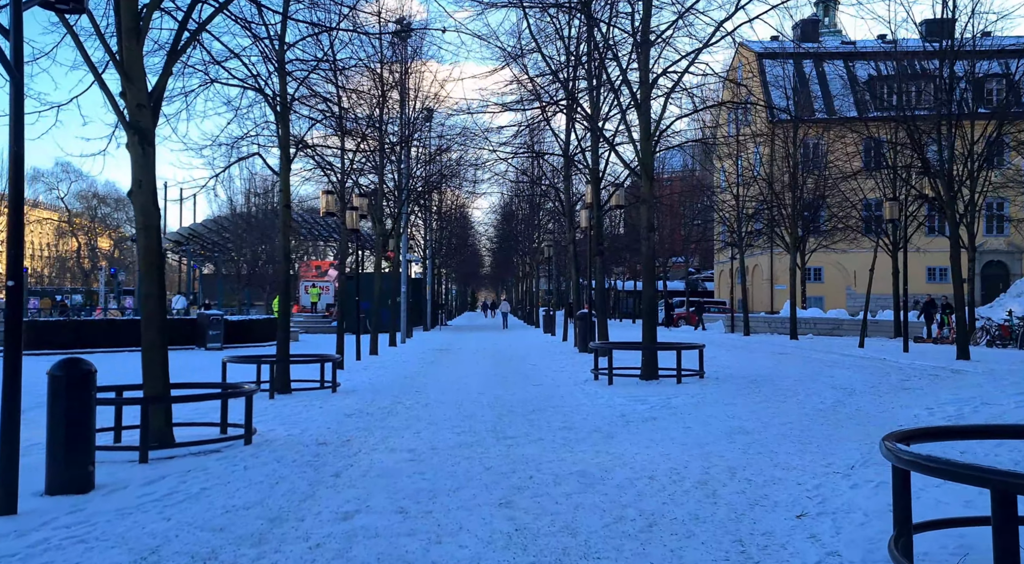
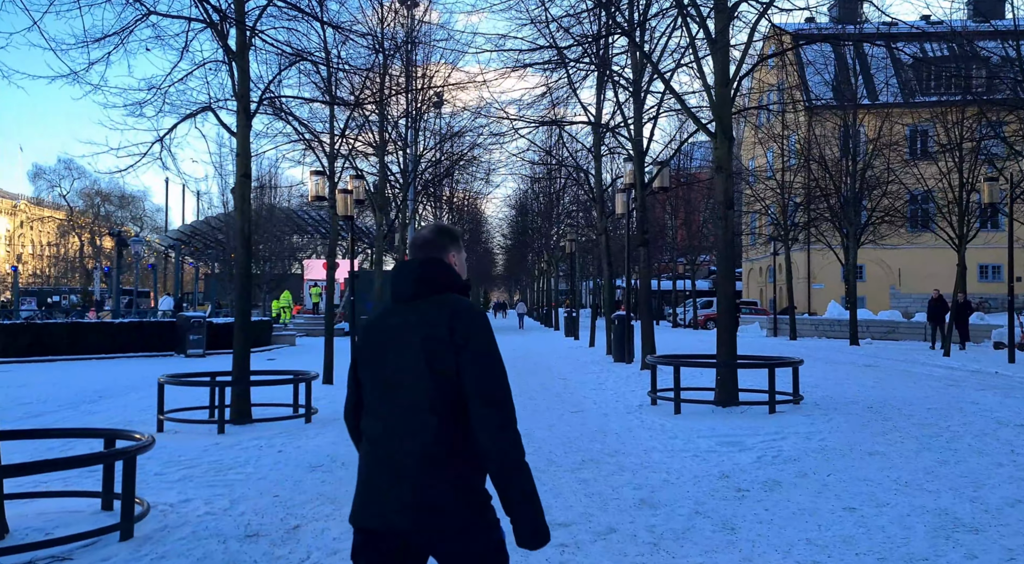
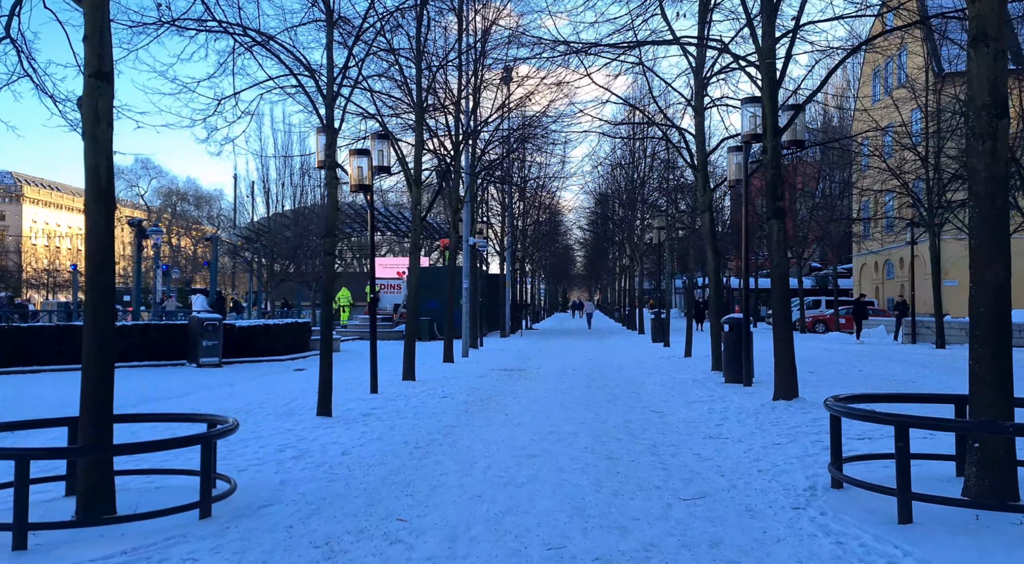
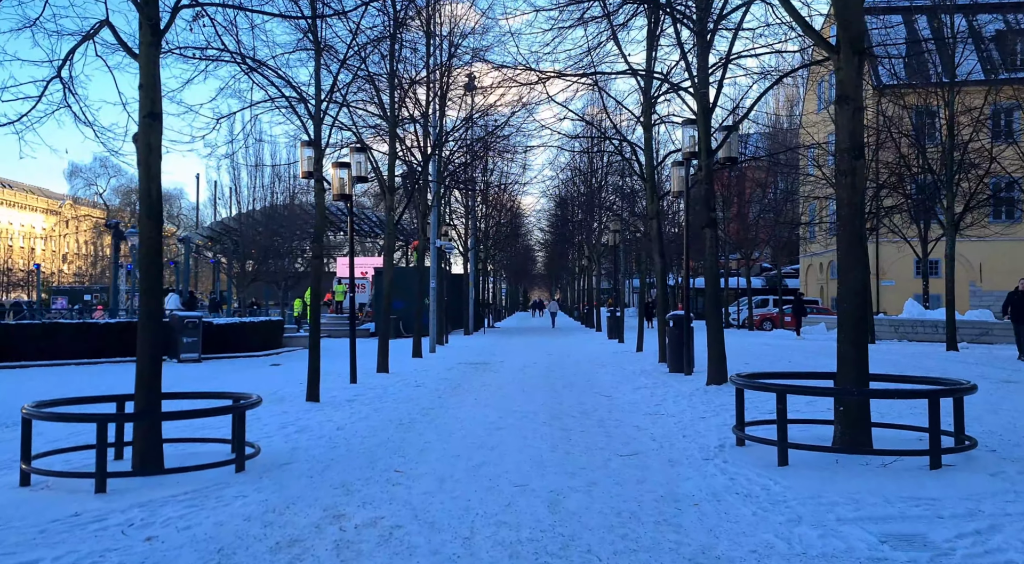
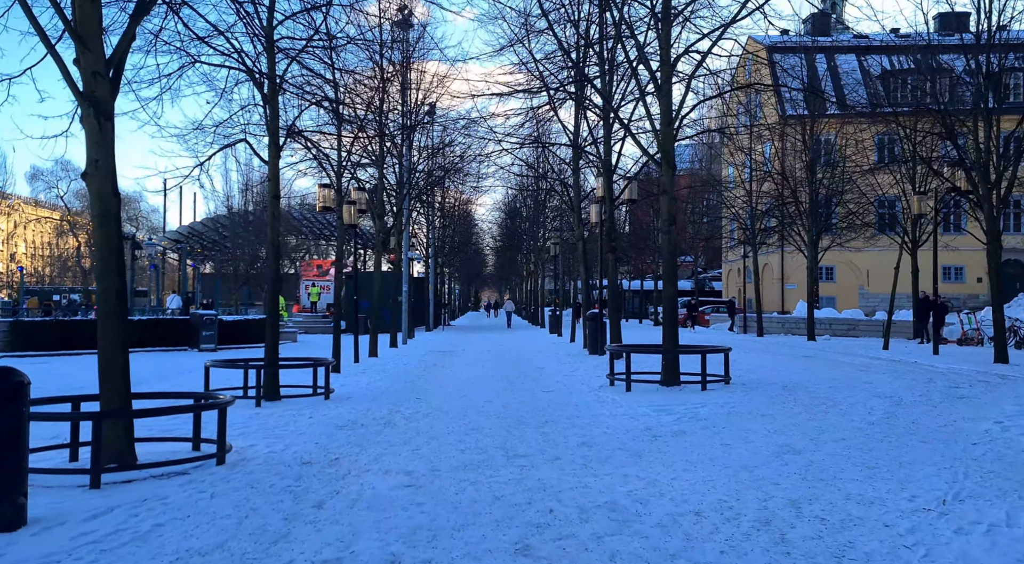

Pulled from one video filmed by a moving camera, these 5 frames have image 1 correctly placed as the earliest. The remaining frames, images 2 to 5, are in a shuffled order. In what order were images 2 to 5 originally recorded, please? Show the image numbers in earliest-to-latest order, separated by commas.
5, 2, 4, 3
